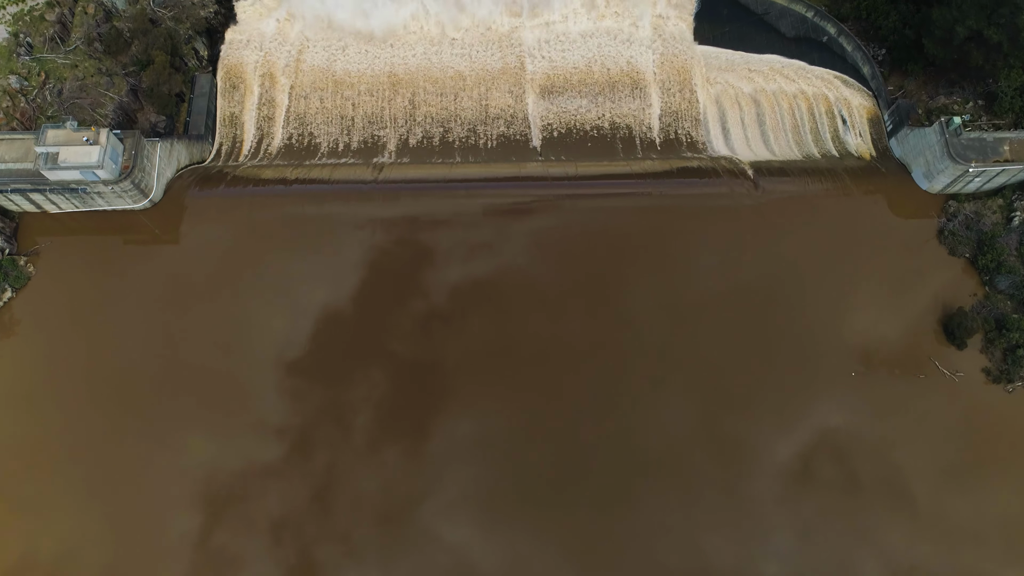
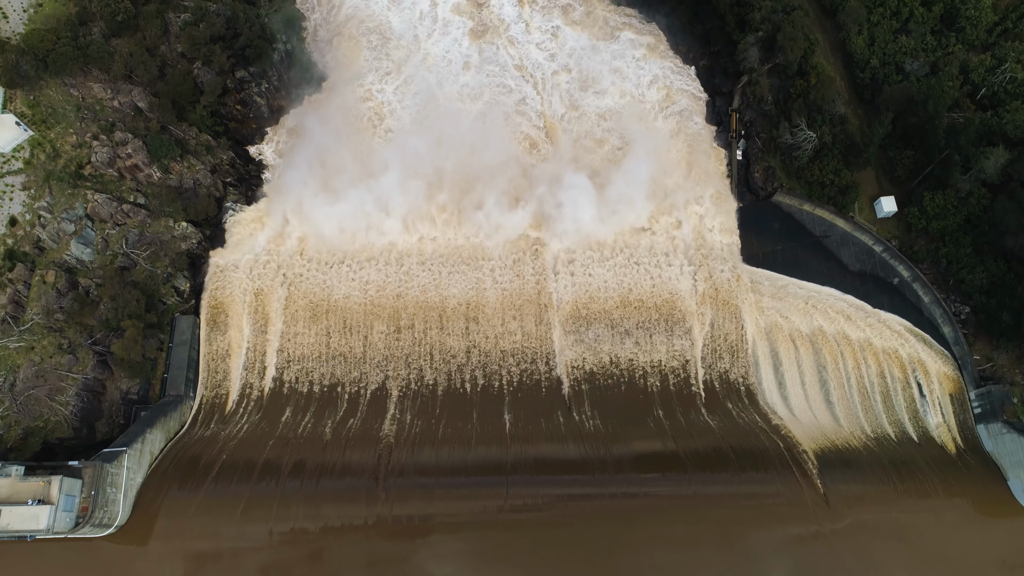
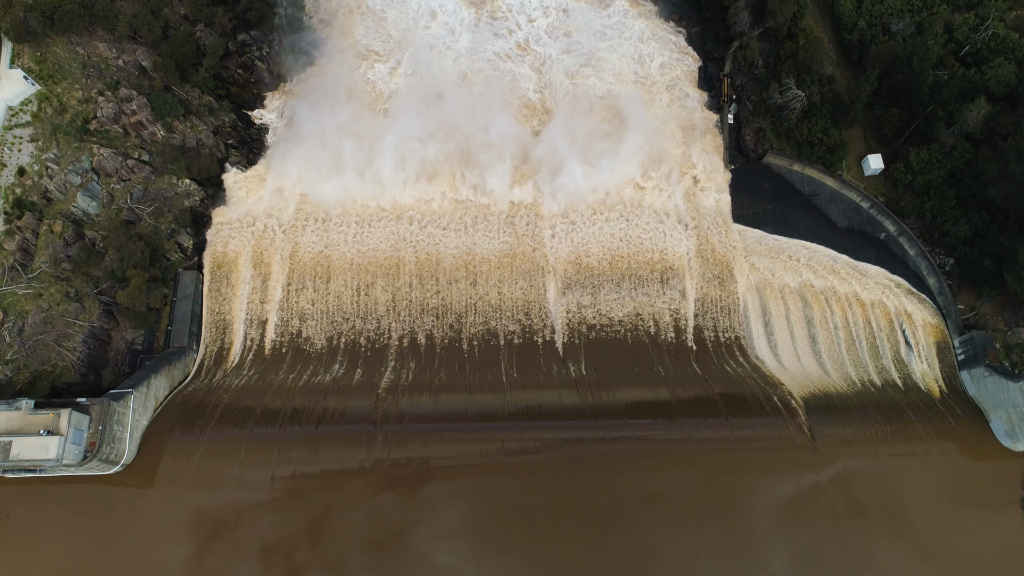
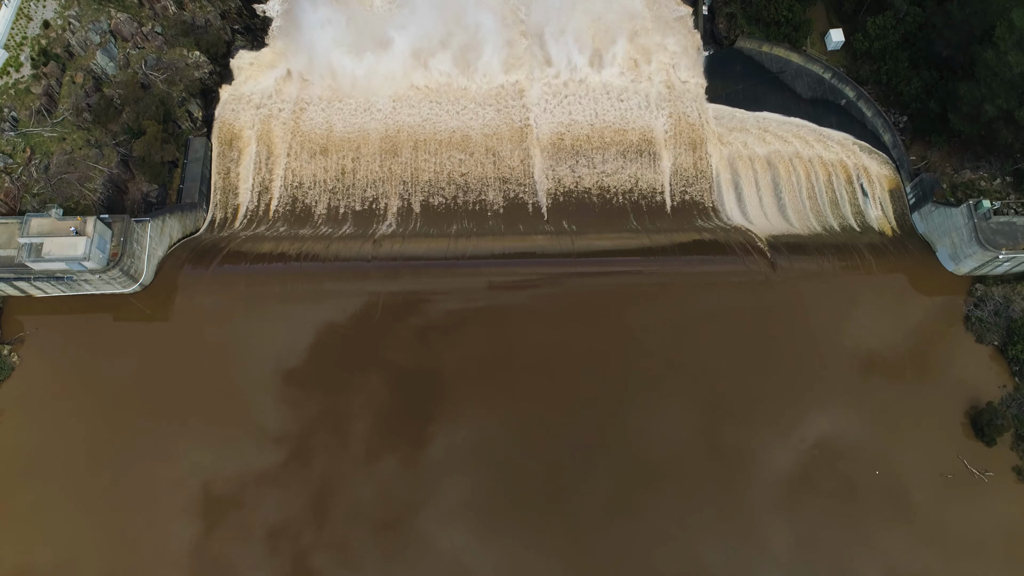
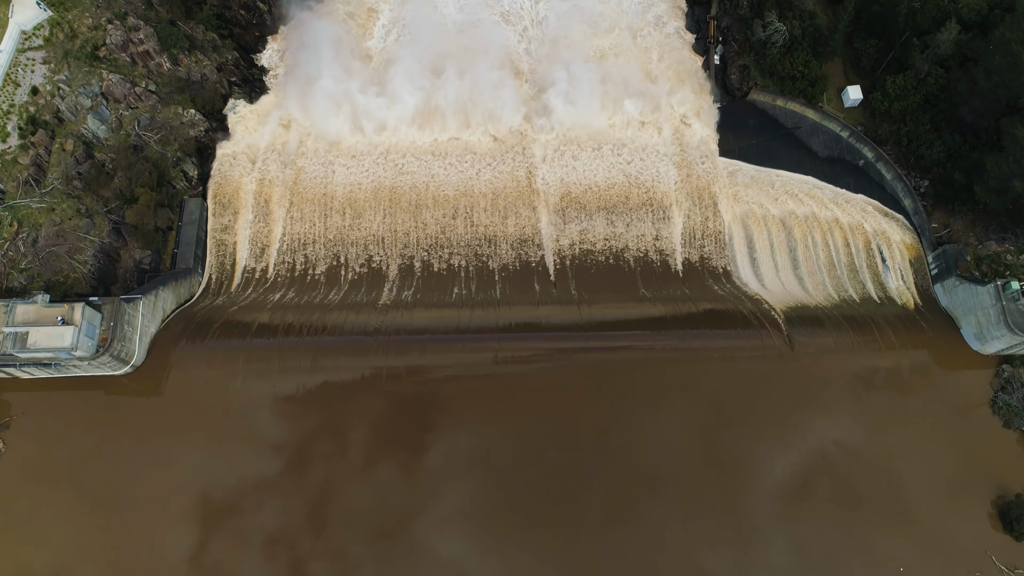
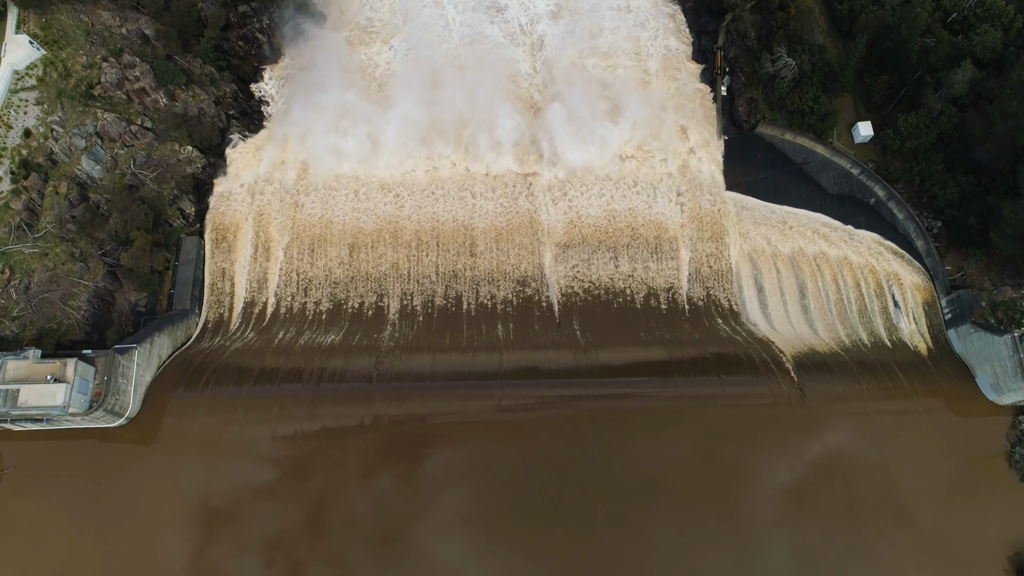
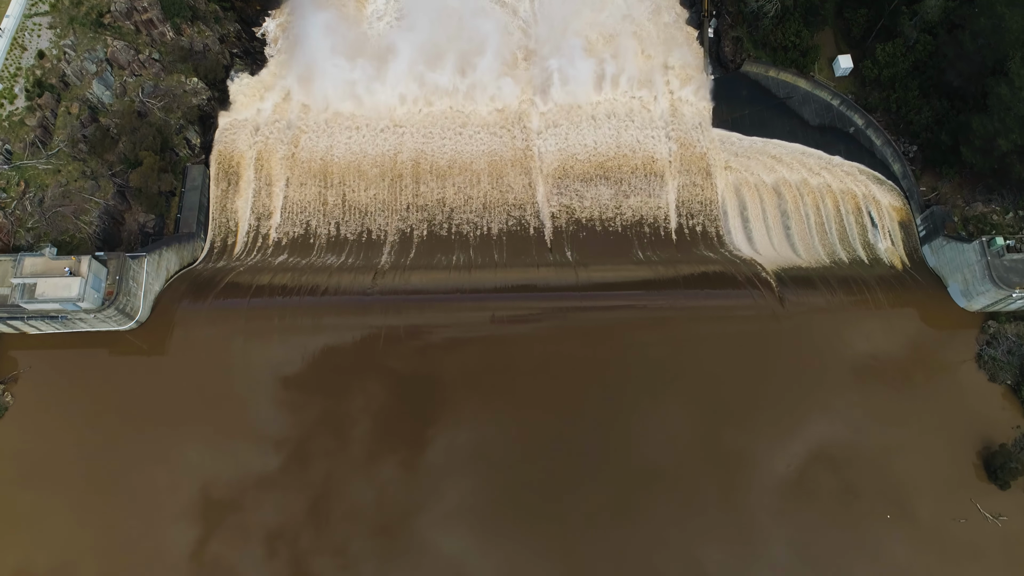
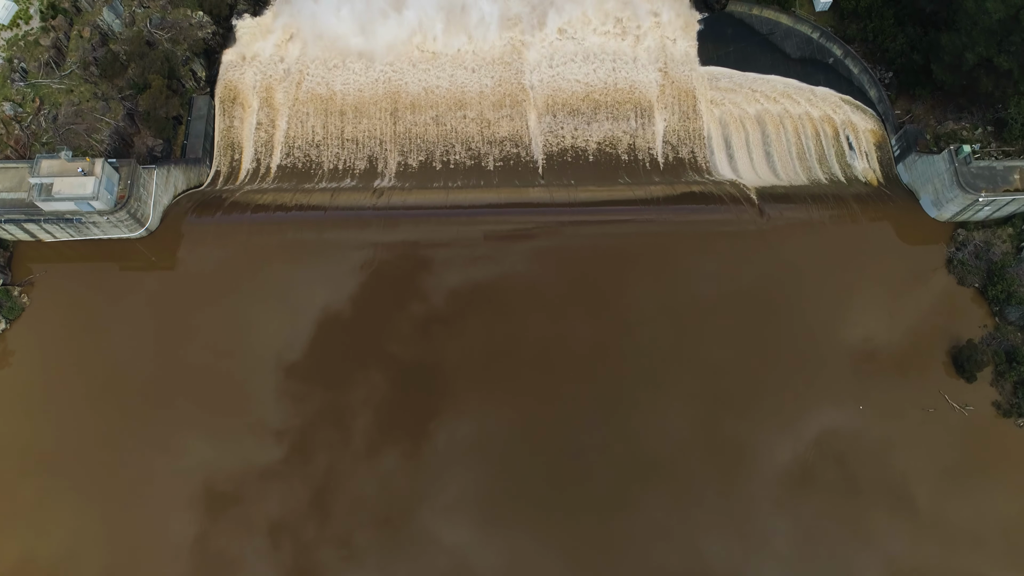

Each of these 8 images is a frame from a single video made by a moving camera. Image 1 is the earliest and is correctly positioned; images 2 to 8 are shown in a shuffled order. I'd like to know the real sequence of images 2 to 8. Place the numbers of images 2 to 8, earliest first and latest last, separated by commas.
8, 4, 7, 5, 6, 3, 2
